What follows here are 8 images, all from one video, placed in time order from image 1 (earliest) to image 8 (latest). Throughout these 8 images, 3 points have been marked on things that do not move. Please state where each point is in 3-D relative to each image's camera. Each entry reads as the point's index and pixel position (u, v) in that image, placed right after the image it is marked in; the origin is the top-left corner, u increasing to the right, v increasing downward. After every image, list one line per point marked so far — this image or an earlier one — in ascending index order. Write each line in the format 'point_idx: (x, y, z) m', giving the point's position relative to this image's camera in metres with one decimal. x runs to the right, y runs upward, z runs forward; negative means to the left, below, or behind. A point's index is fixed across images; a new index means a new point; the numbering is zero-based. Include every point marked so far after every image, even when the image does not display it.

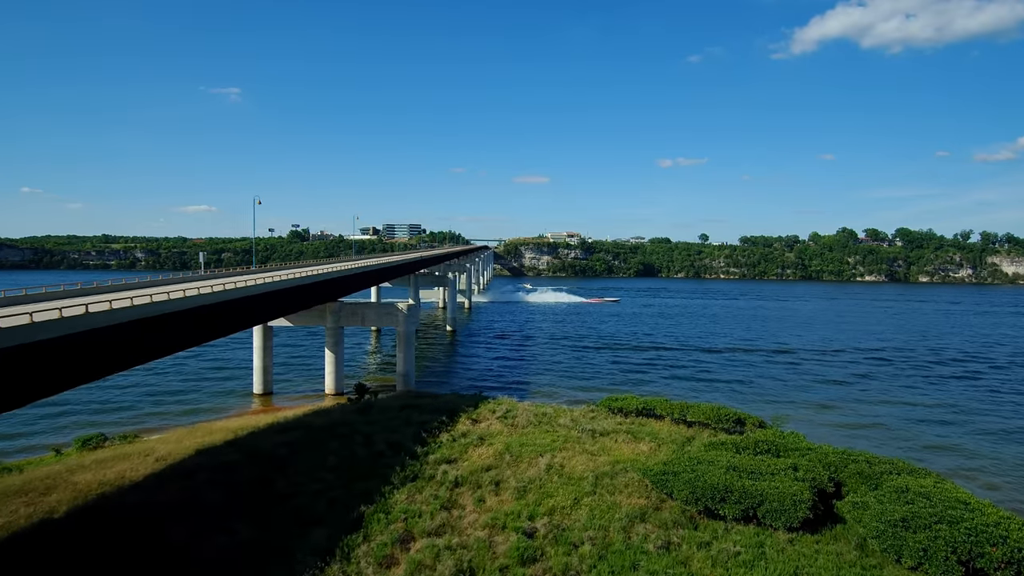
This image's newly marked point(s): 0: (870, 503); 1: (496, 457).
0: (+9.4, -5.7, +14.6) m
1: (-0.5, -5.5, +17.9) m
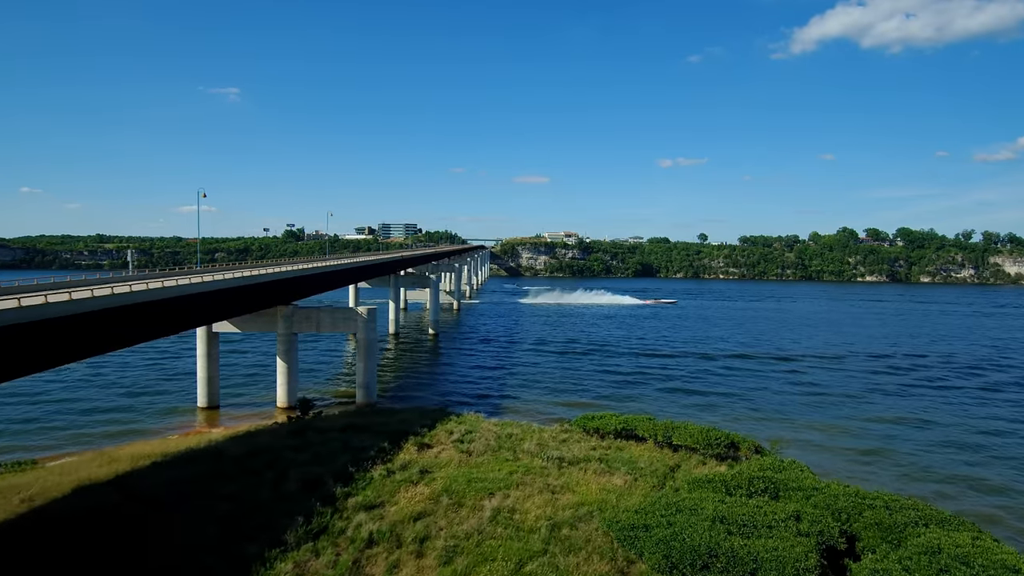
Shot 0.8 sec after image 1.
0: (+7.8, -5.8, +11.4) m
1: (-2.1, -5.6, +14.7) m
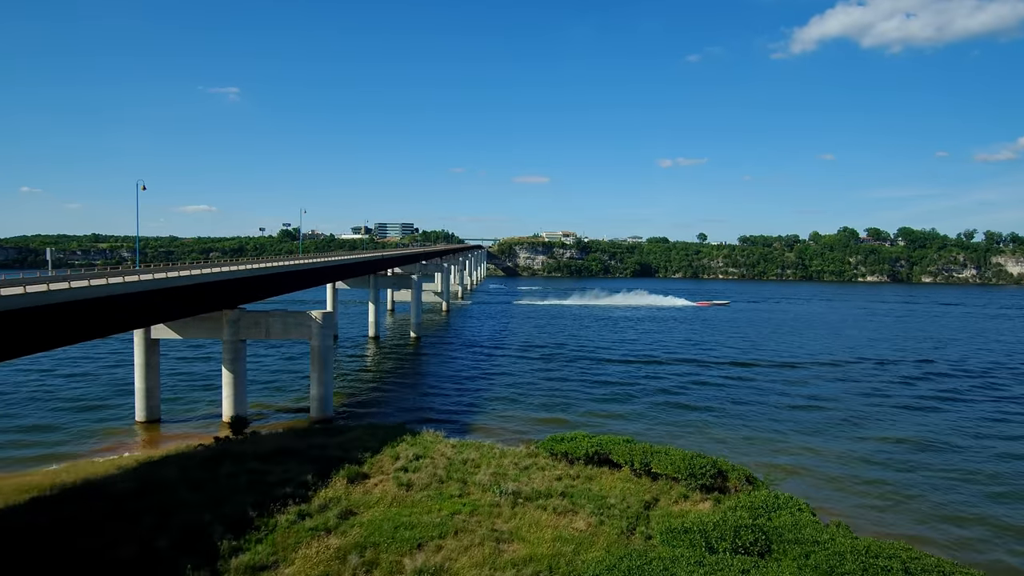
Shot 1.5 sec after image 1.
0: (+6.3, -5.9, +8.5) m
1: (-3.6, -5.7, +11.8) m
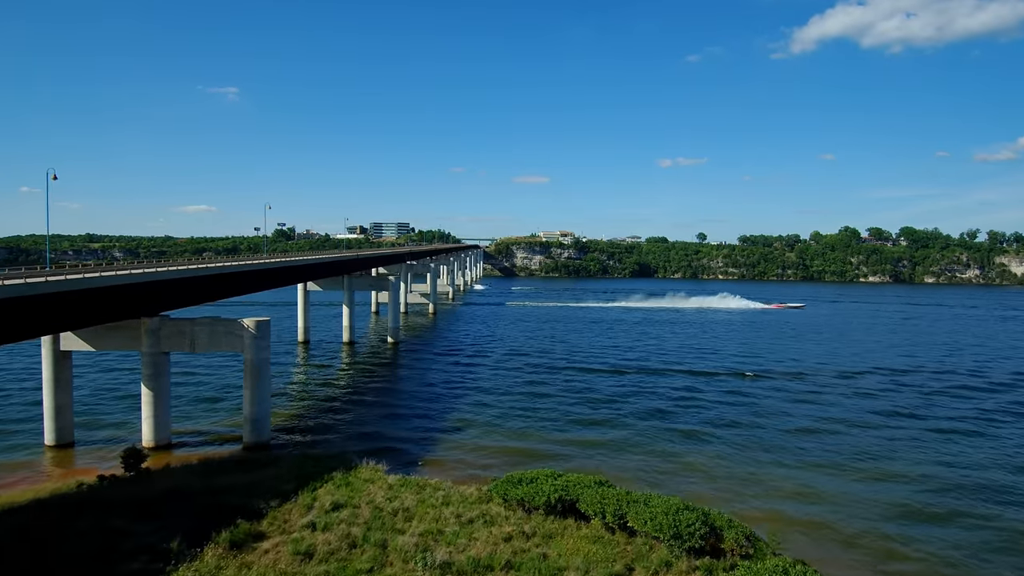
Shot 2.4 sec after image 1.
0: (+4.7, -6.1, +4.7) m
1: (-5.2, -5.9, +8.0) m
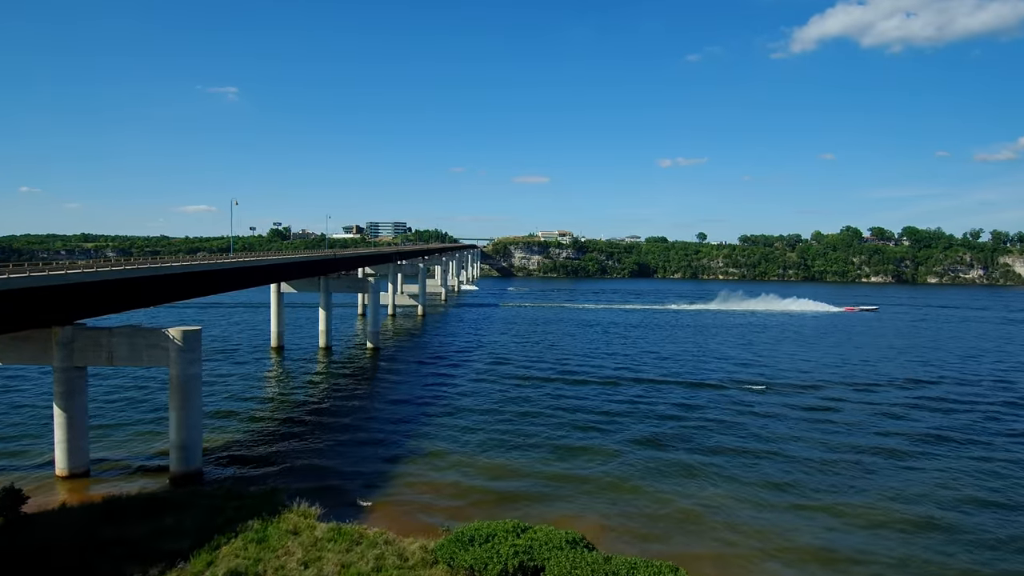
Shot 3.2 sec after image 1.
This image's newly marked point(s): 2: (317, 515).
0: (+3.6, -6.3, +1.4) m
1: (-6.3, -6.1, +4.7) m
2: (-5.4, -6.4, +15.6) m
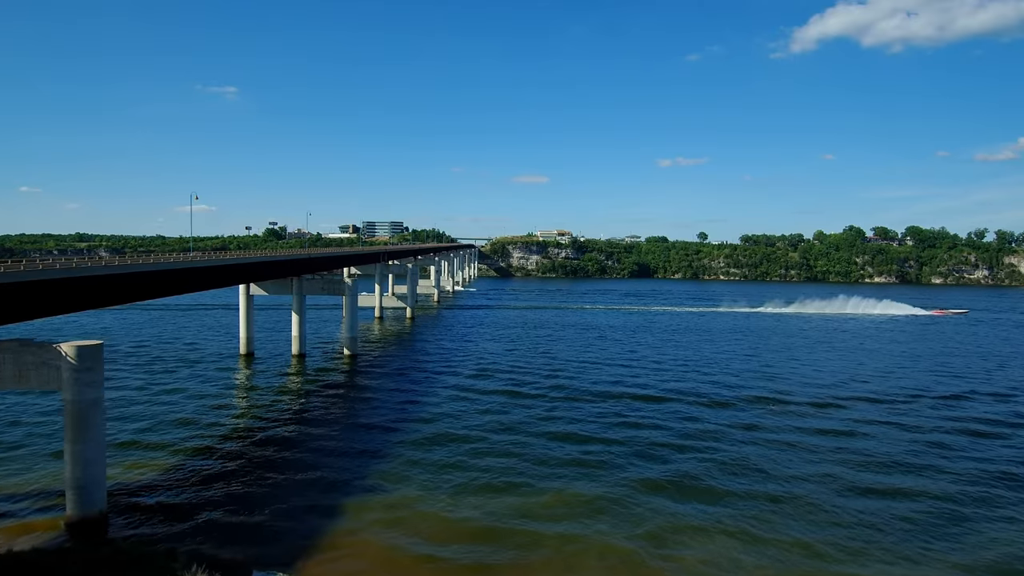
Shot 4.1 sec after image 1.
0: (+2.7, -6.4, -2.4) m
1: (-7.2, -6.2, +0.9) m
2: (-6.4, -6.6, +11.8) m
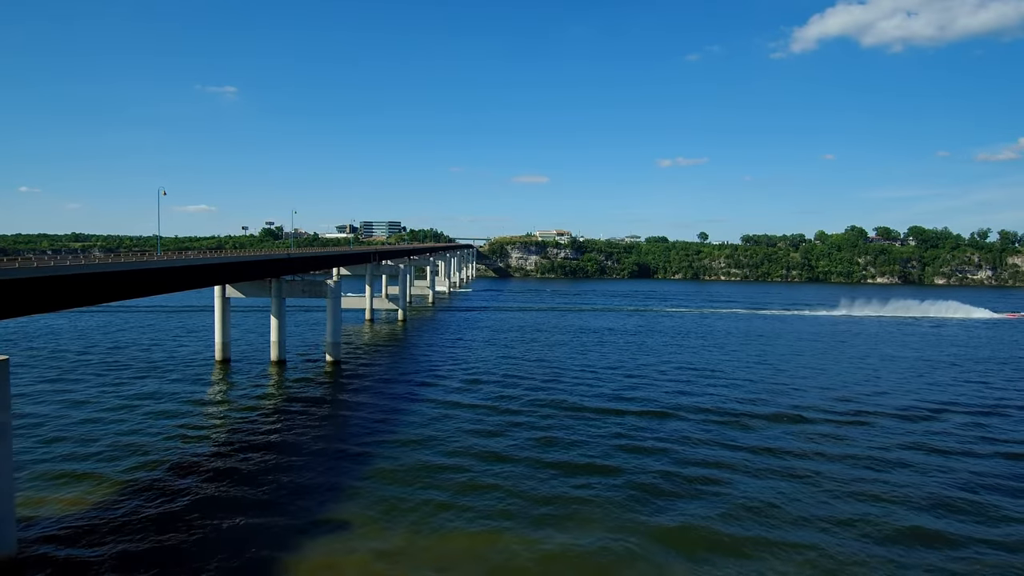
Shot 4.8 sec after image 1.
0: (+2.2, -6.6, -5.1) m
1: (-7.7, -6.4, -1.8) m
2: (-6.9, -6.7, +9.1) m
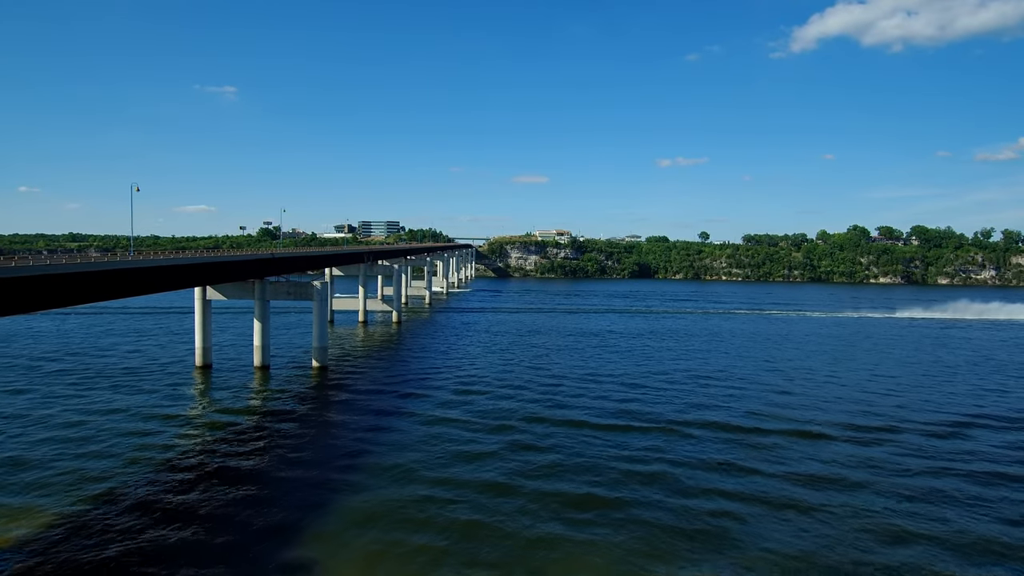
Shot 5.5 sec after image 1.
0: (+2.0, -6.8, -7.4) m
1: (-8.0, -6.6, -4.1) m
2: (-7.1, -6.9, +6.8) m
